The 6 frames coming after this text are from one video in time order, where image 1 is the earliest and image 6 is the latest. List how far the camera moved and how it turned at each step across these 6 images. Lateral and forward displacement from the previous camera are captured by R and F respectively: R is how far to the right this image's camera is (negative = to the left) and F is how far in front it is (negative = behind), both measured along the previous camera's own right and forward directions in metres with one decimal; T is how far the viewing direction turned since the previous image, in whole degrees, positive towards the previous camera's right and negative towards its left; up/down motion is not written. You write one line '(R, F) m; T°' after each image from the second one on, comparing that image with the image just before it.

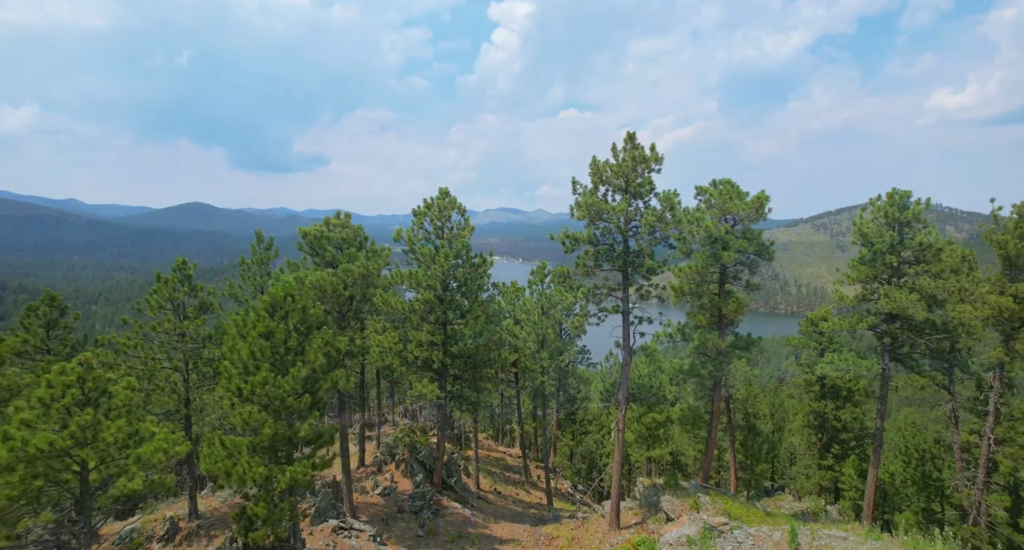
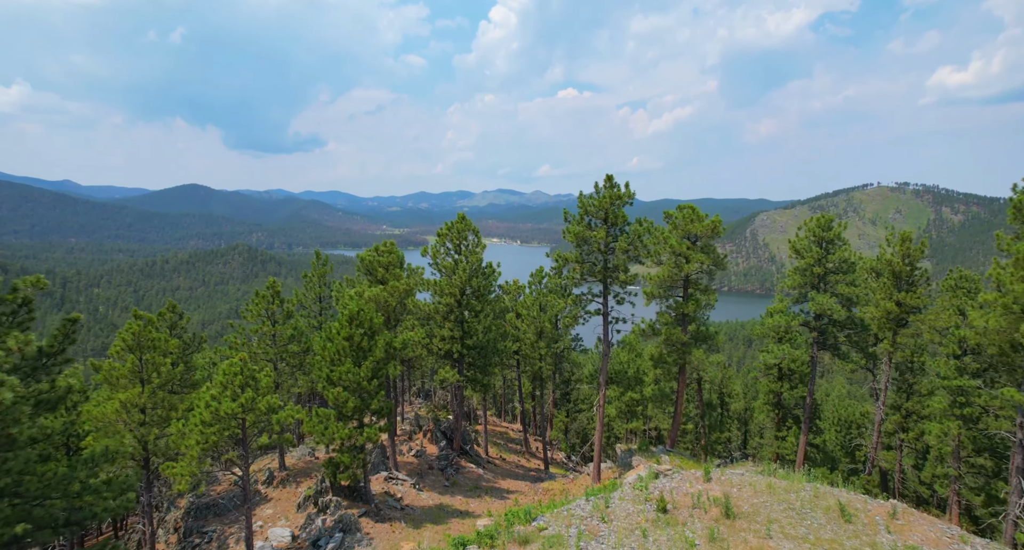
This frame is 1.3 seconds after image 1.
(-0.3, -5.4) m; 0°
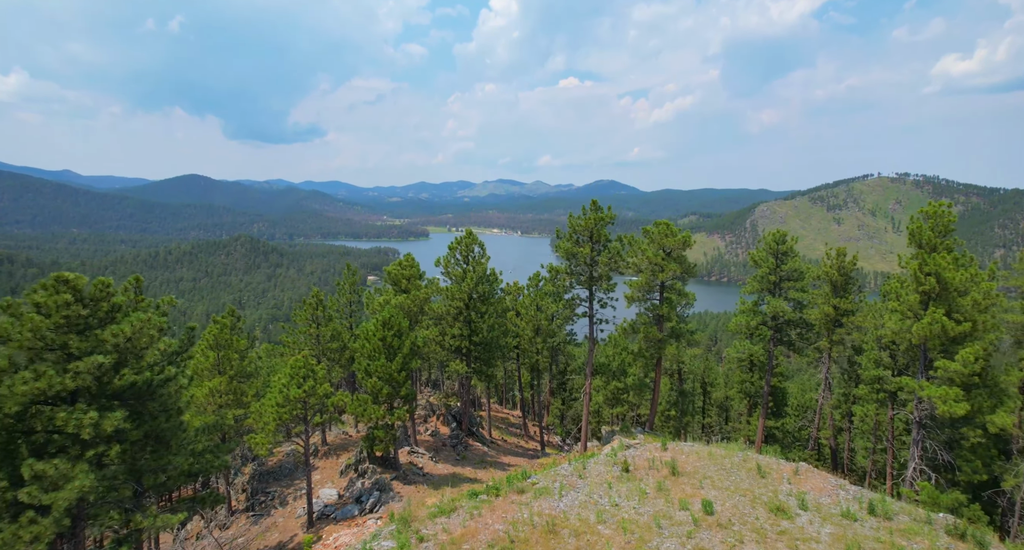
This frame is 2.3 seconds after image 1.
(0.0, -4.7) m; 0°
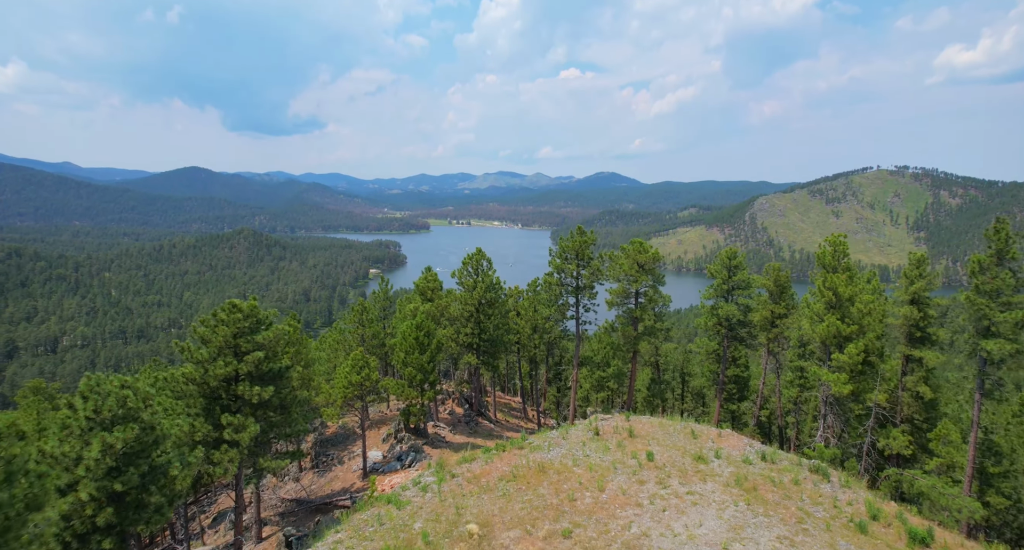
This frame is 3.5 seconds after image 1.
(-0.1, -7.3) m; 0°
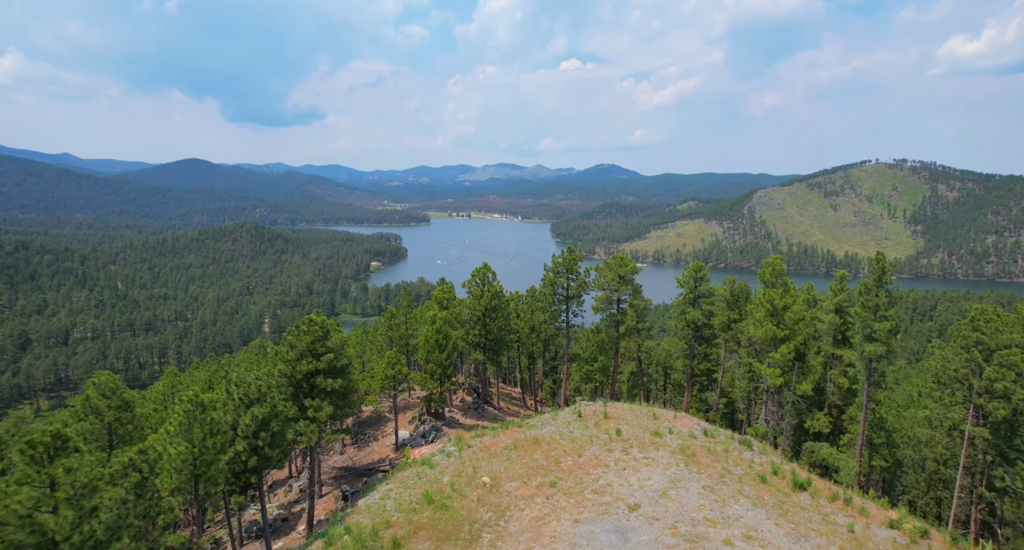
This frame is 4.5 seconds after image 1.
(-0.1, -7.3) m; 0°
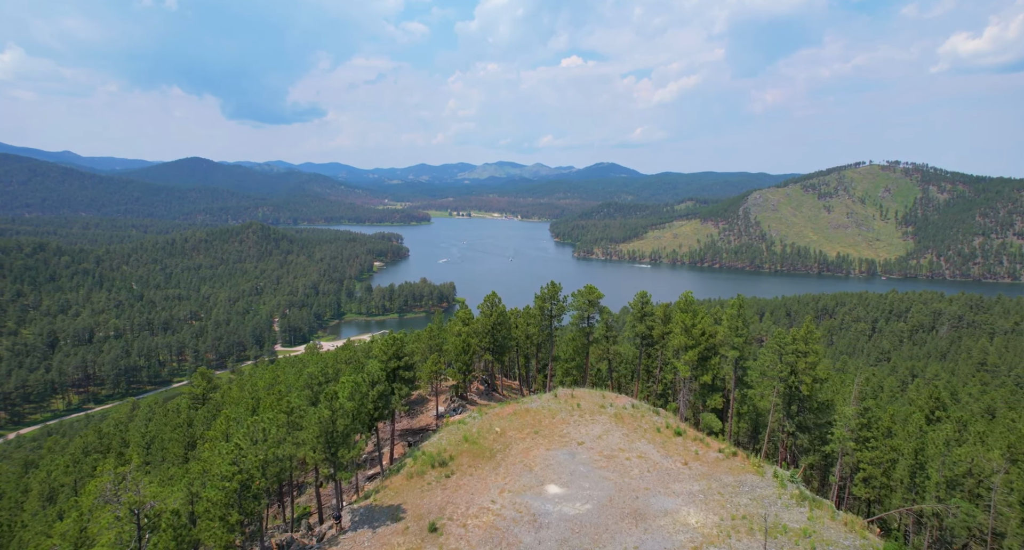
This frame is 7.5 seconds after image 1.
(-0.1, -19.0) m; 0°
